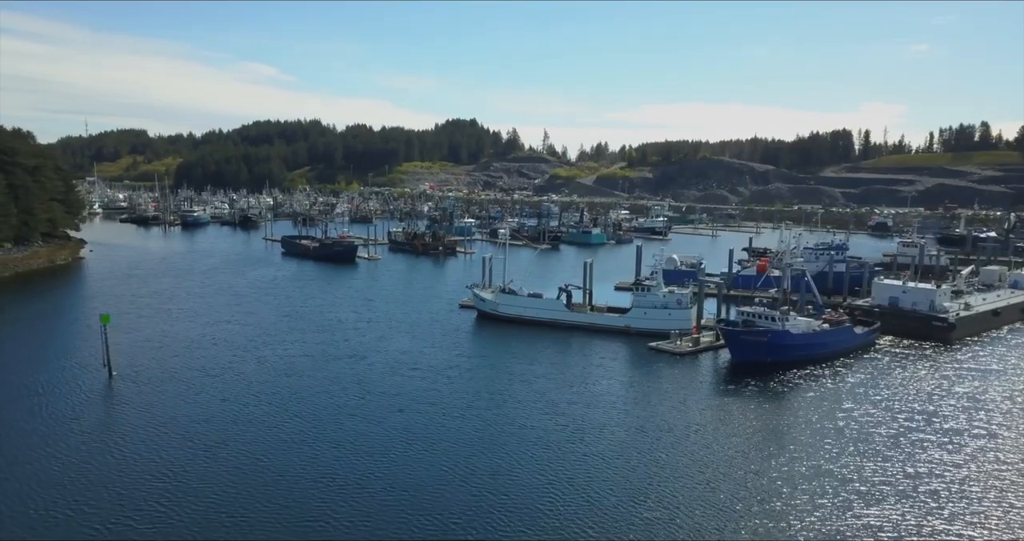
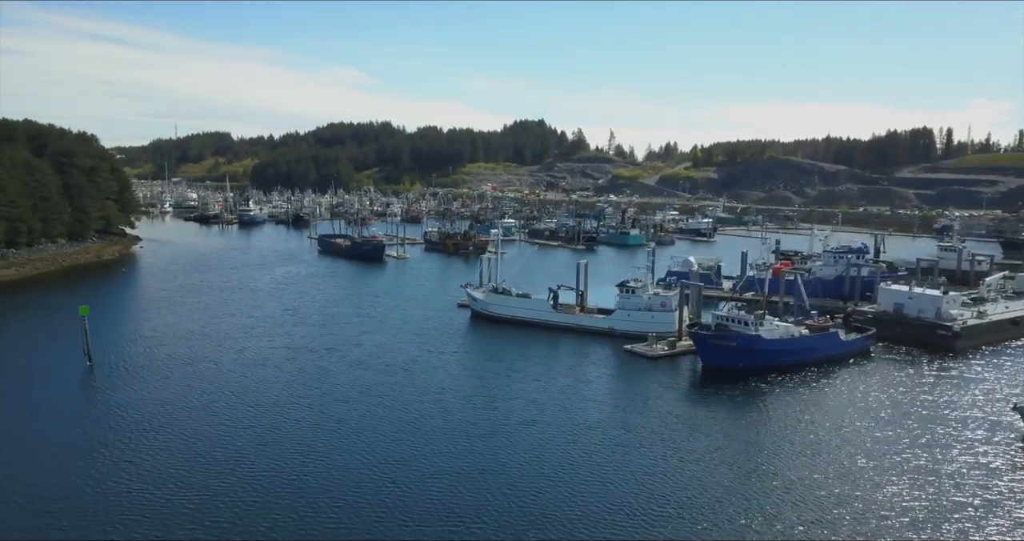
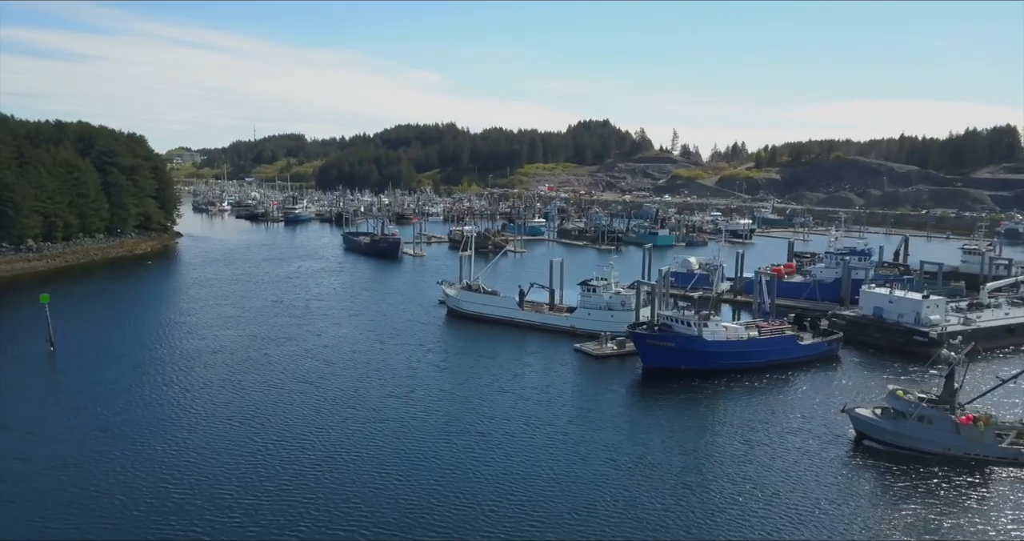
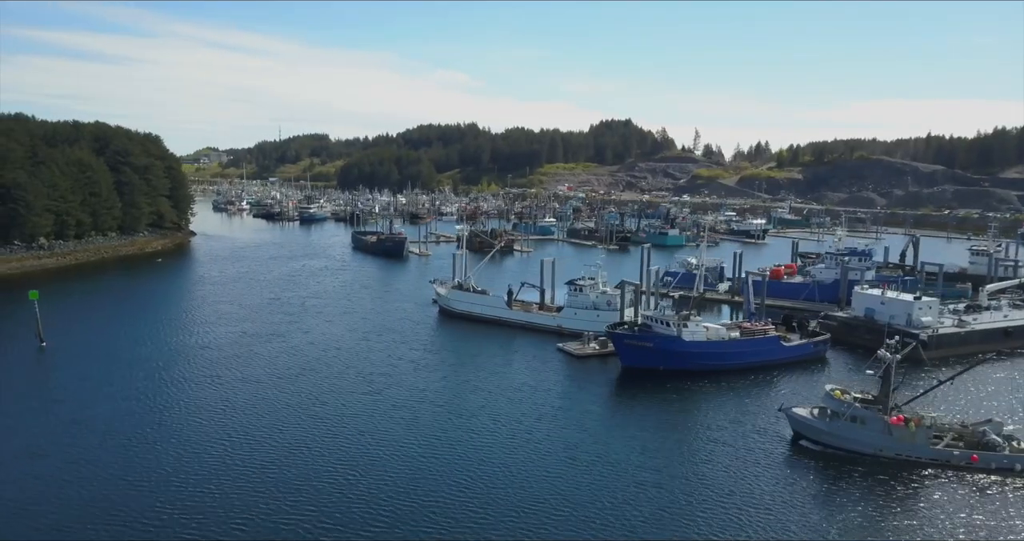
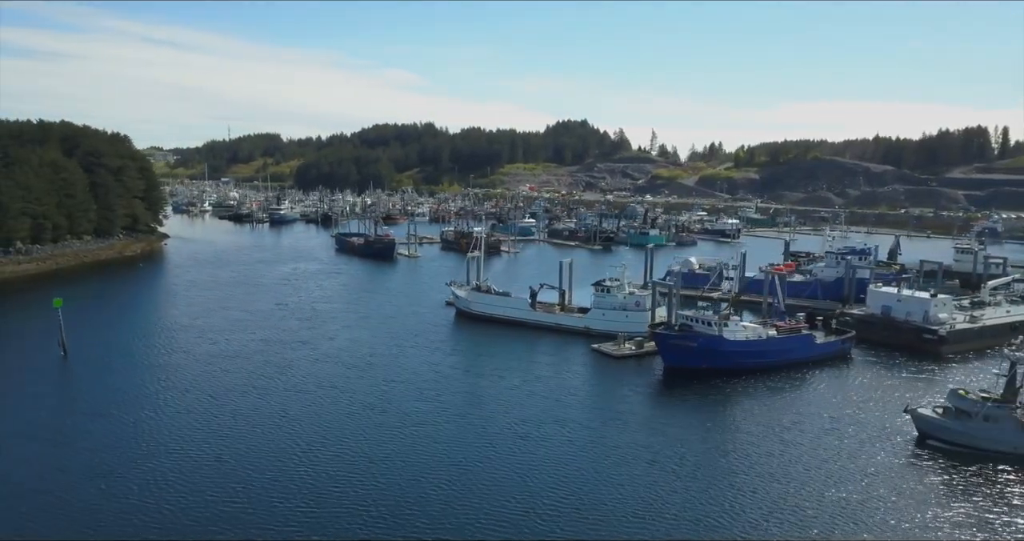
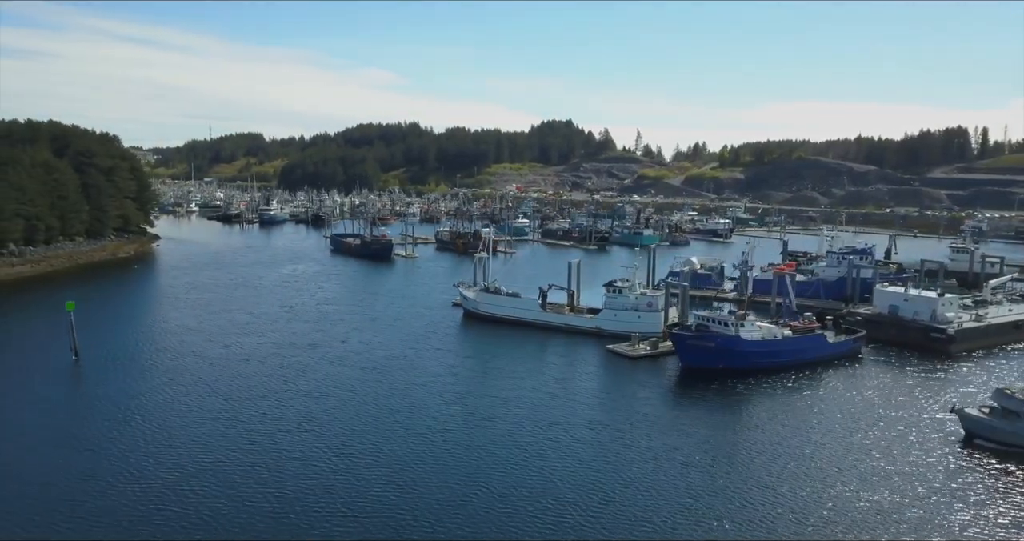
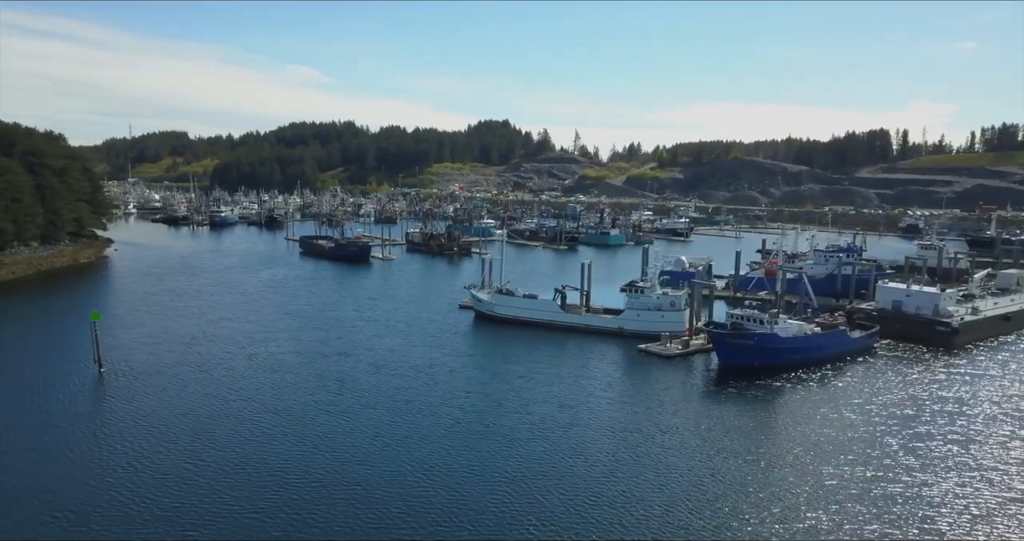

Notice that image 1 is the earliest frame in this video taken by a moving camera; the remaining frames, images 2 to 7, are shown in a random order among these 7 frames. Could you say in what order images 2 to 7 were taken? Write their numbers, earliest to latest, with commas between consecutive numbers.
7, 2, 6, 5, 3, 4
